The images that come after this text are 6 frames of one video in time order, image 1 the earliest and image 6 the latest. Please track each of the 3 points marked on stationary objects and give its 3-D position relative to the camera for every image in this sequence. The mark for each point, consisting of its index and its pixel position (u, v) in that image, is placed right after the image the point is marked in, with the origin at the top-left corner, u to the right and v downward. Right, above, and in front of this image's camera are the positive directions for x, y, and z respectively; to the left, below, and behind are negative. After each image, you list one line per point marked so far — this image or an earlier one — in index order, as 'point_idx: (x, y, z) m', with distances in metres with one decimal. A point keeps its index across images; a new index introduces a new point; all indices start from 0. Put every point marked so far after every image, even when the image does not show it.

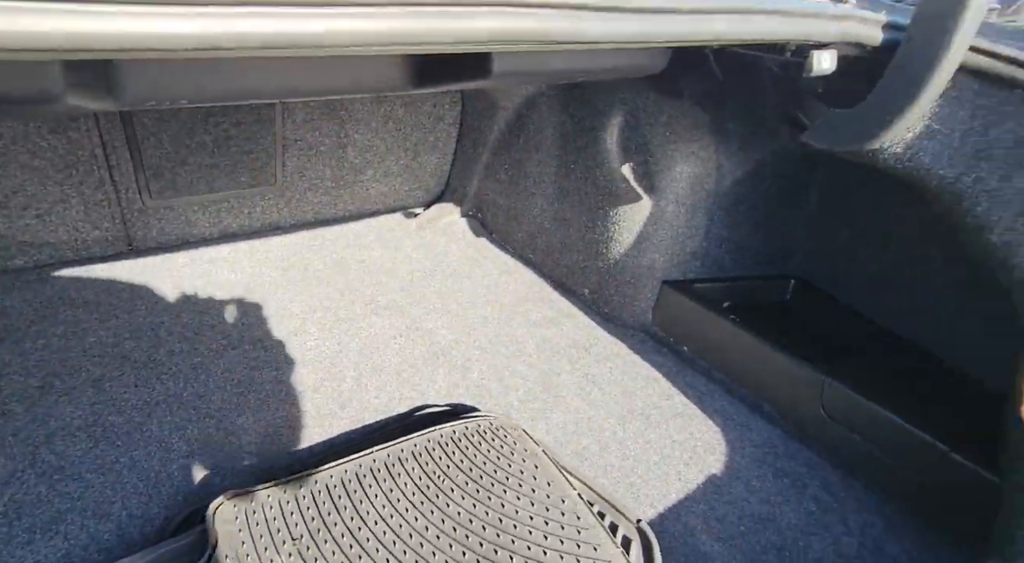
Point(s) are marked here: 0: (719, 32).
0: (+0.1, +0.2, +0.4) m
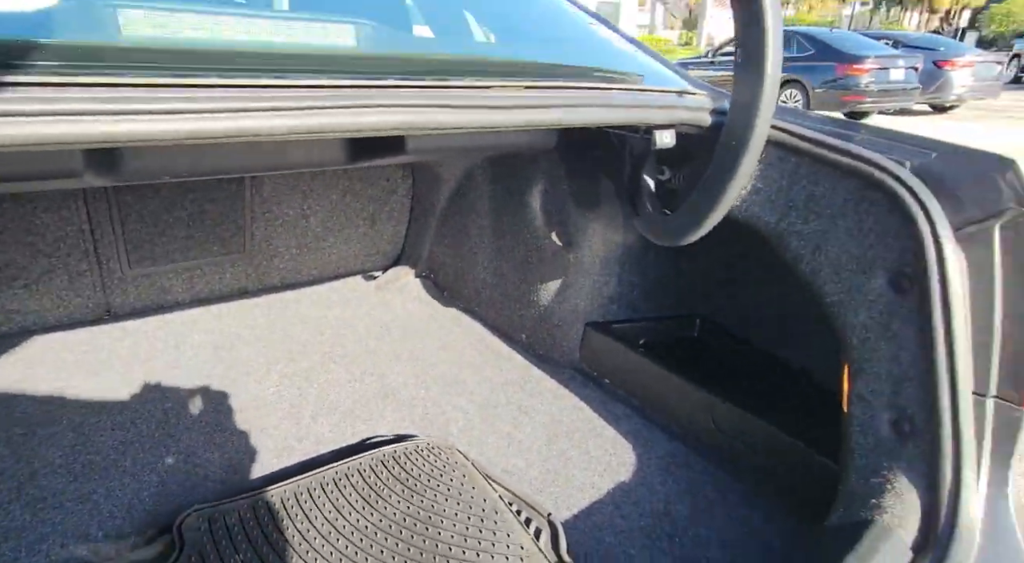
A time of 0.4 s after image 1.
0: (0.0, +0.2, +0.6) m
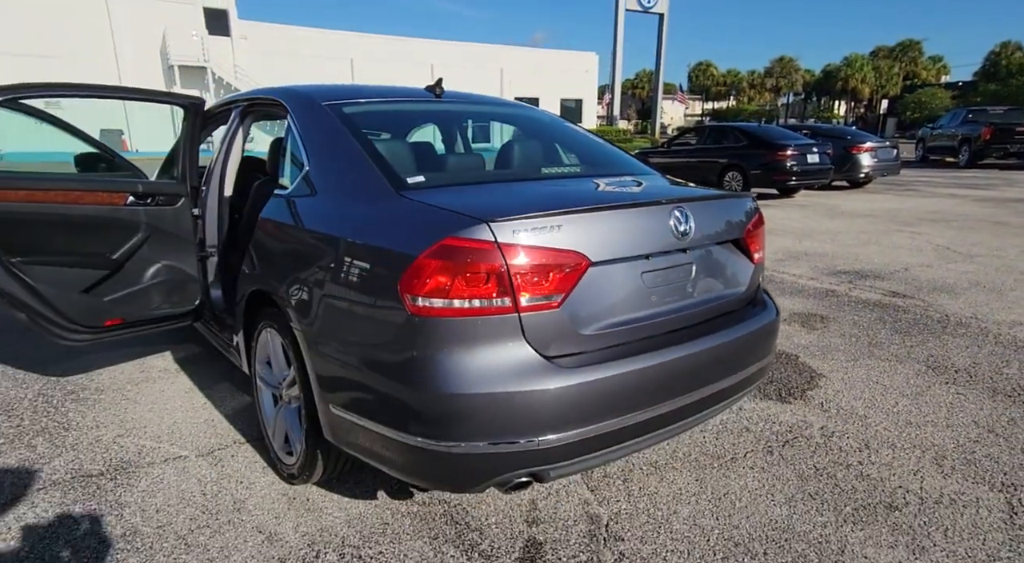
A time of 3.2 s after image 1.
0: (+0.4, +0.4, +2.2) m
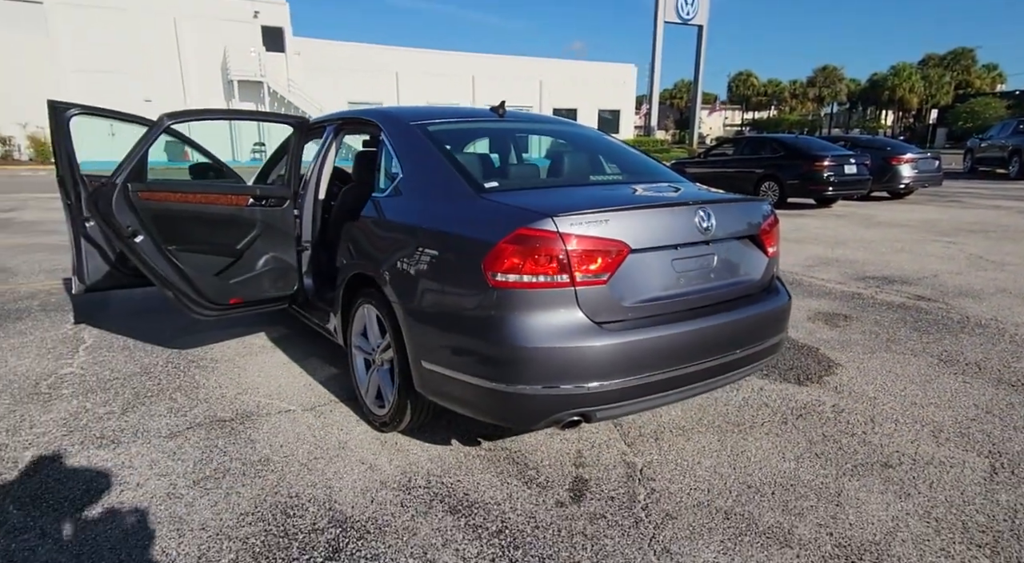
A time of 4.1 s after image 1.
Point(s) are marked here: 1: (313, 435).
0: (+0.7, +0.4, +2.7) m
1: (-0.9, -0.7, +2.7) m
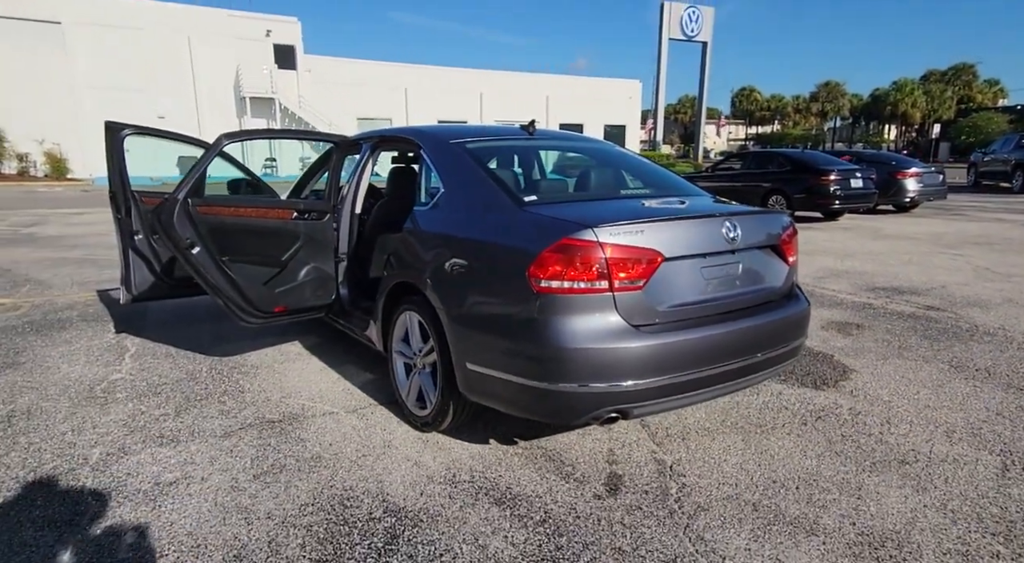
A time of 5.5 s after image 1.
0: (+0.9, +0.4, +2.9) m
1: (-0.8, -0.8, +2.8) m
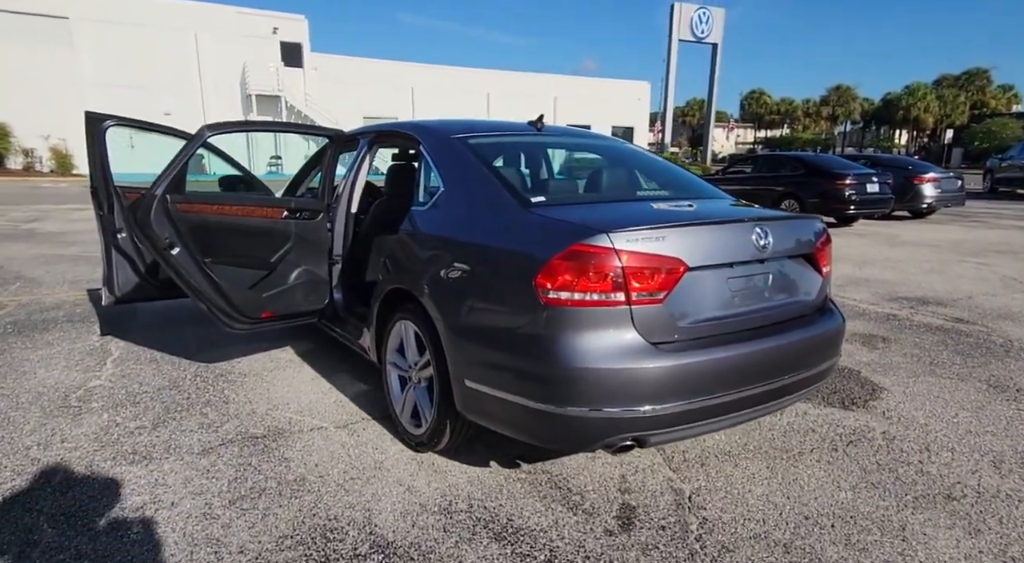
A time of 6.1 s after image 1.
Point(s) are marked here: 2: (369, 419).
0: (+0.9, +0.3, +2.6) m
1: (-0.7, -0.8, +2.6) m
2: (-0.7, -0.7, +2.9) m
